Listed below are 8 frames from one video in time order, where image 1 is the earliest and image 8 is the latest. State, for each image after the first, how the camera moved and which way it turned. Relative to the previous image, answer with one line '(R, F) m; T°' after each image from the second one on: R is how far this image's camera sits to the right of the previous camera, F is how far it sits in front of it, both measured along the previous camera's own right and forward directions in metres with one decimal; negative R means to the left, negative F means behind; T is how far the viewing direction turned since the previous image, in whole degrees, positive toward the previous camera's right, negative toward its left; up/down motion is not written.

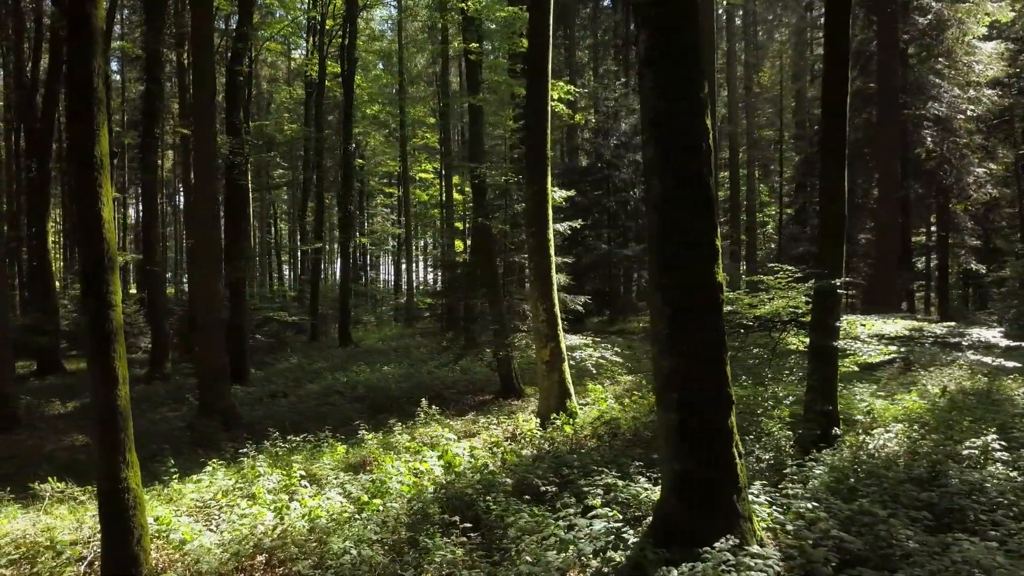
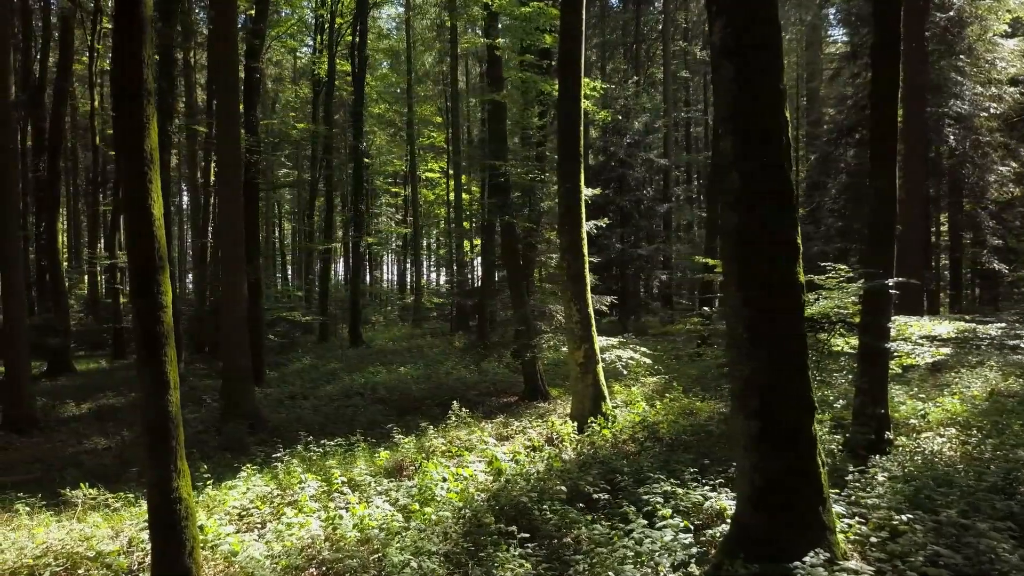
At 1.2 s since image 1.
(-0.5, +0.2) m; 0°
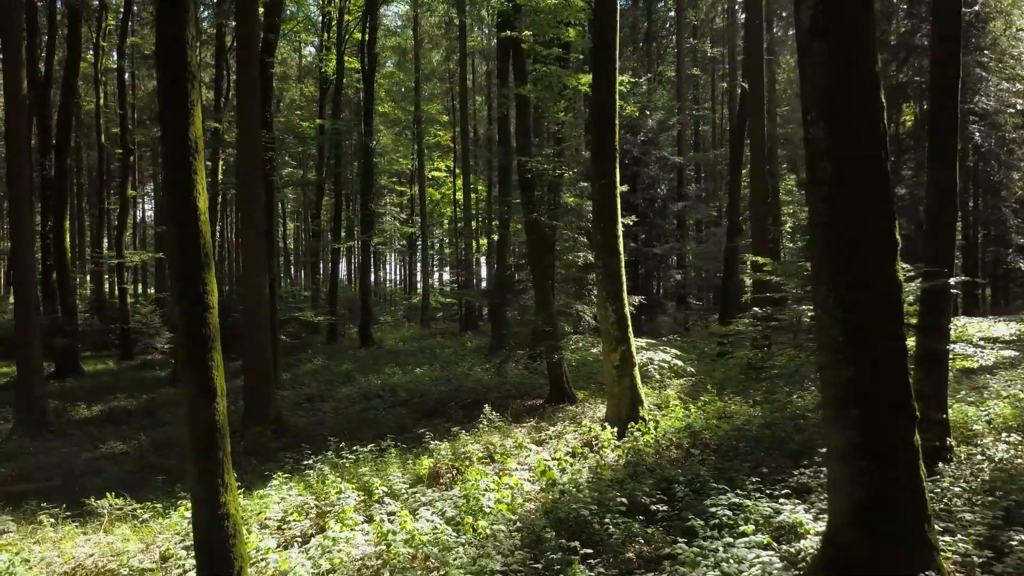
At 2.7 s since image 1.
(-0.5, +0.3) m; 0°
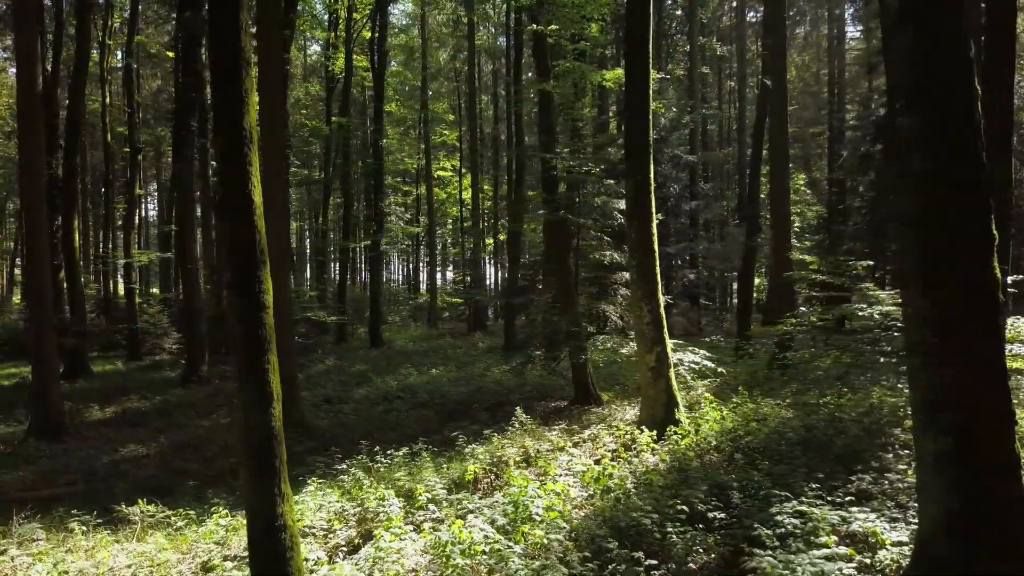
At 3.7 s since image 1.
(-0.5, +0.2) m; 0°
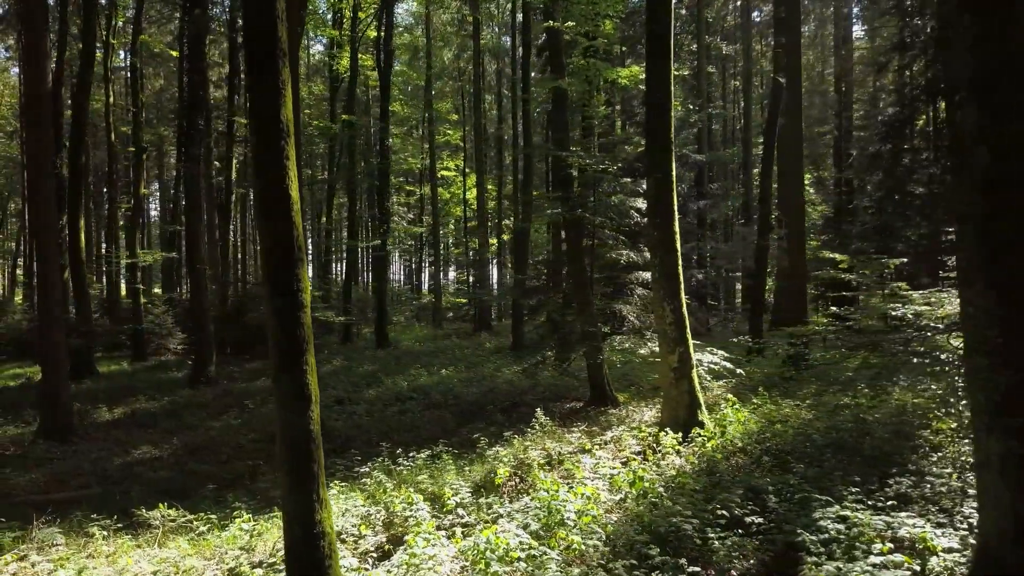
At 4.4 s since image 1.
(-0.3, +0.1) m; 0°
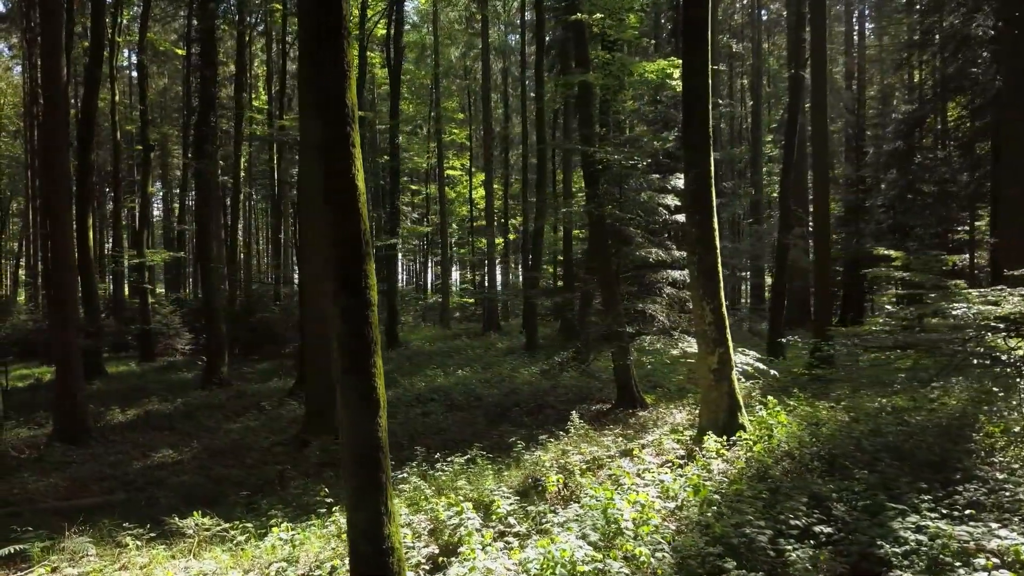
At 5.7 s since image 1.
(-0.5, +0.3) m; 0°
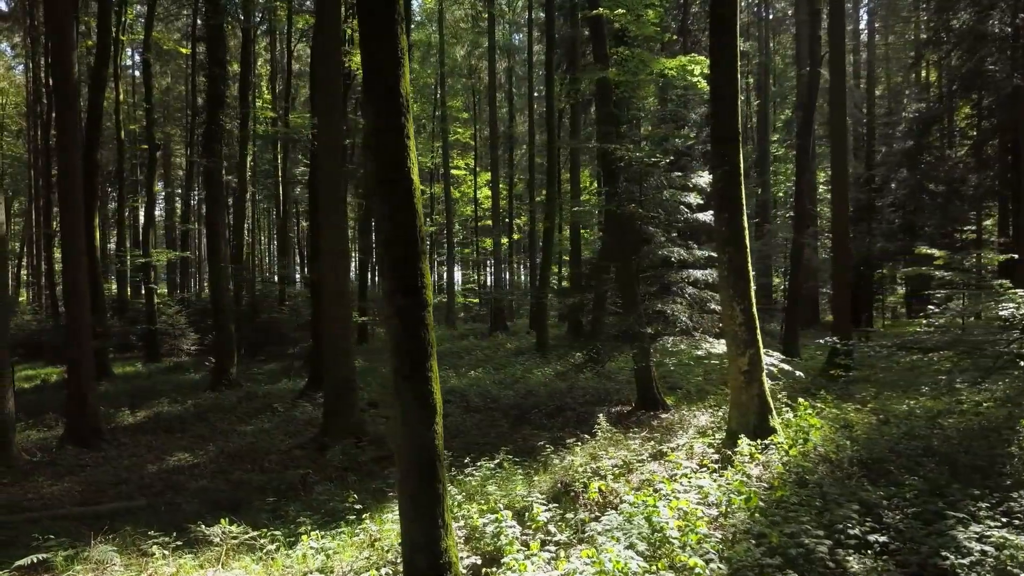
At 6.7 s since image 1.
(-0.4, +0.2) m; 0°
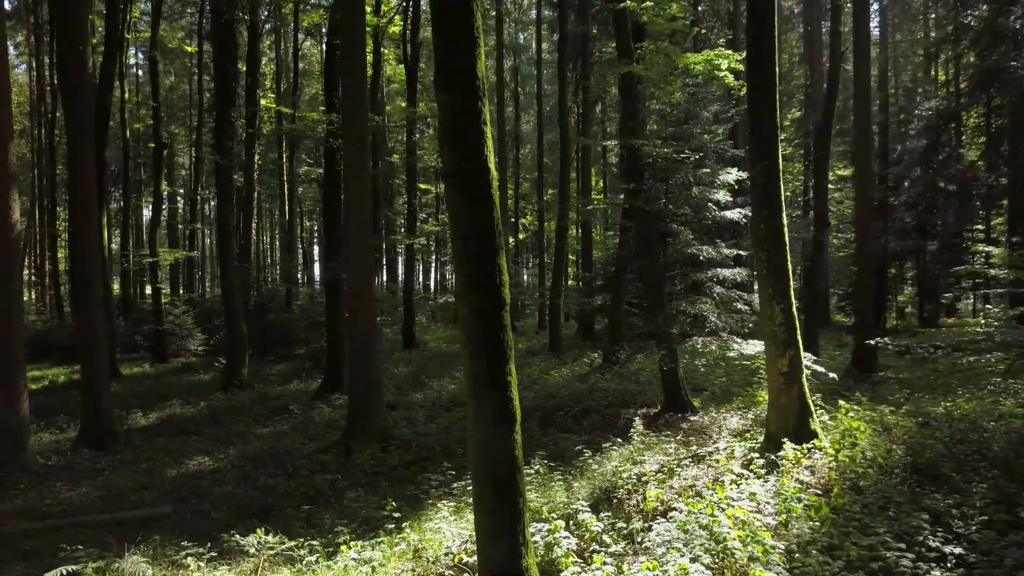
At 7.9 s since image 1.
(-0.4, +0.3) m; 0°
